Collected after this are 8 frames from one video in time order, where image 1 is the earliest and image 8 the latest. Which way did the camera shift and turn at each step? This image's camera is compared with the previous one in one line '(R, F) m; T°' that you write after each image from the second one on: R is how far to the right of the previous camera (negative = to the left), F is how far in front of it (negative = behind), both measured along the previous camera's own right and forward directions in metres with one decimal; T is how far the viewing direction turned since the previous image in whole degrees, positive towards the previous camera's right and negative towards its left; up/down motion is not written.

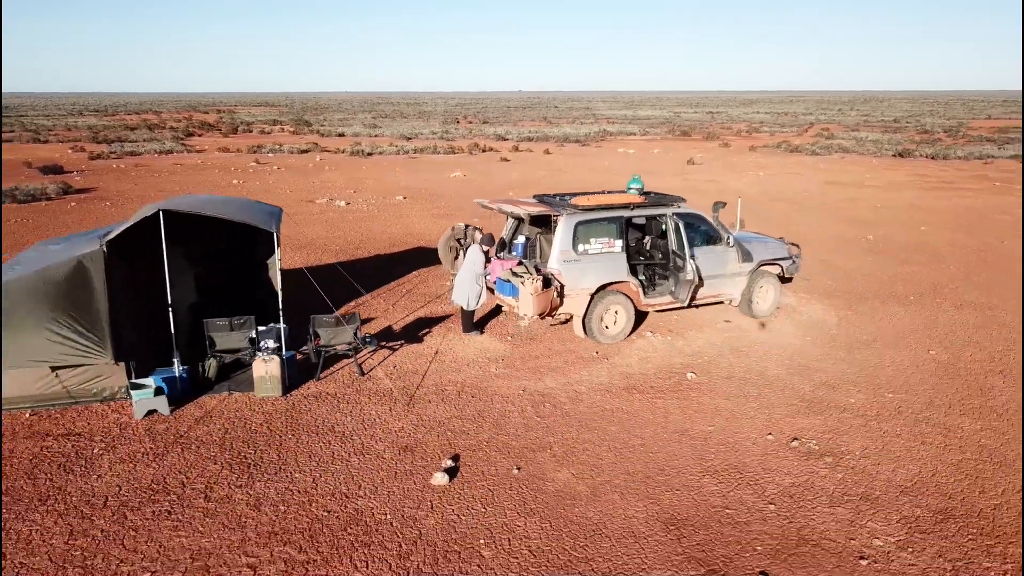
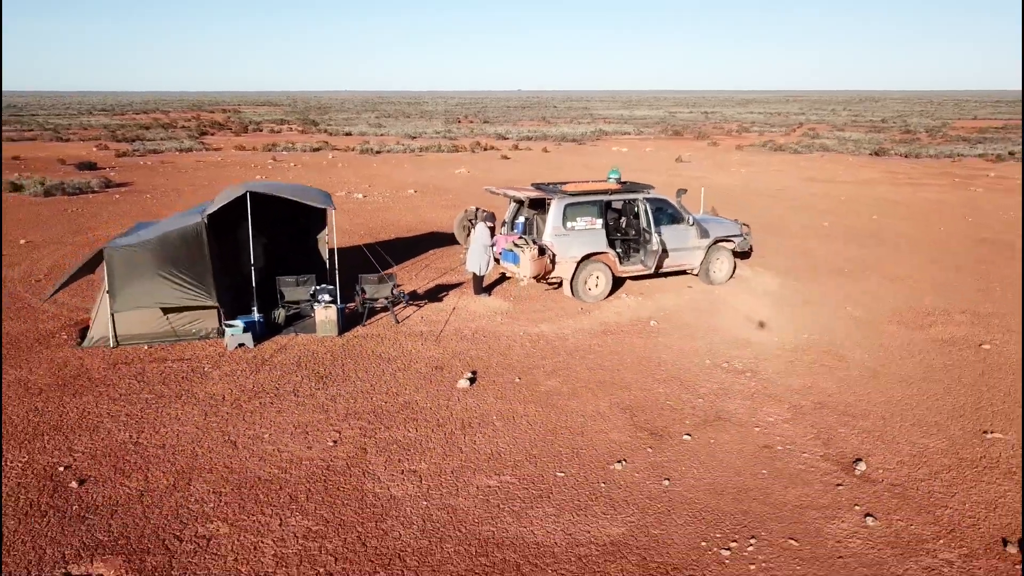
(0.0, -1.4) m; 0°
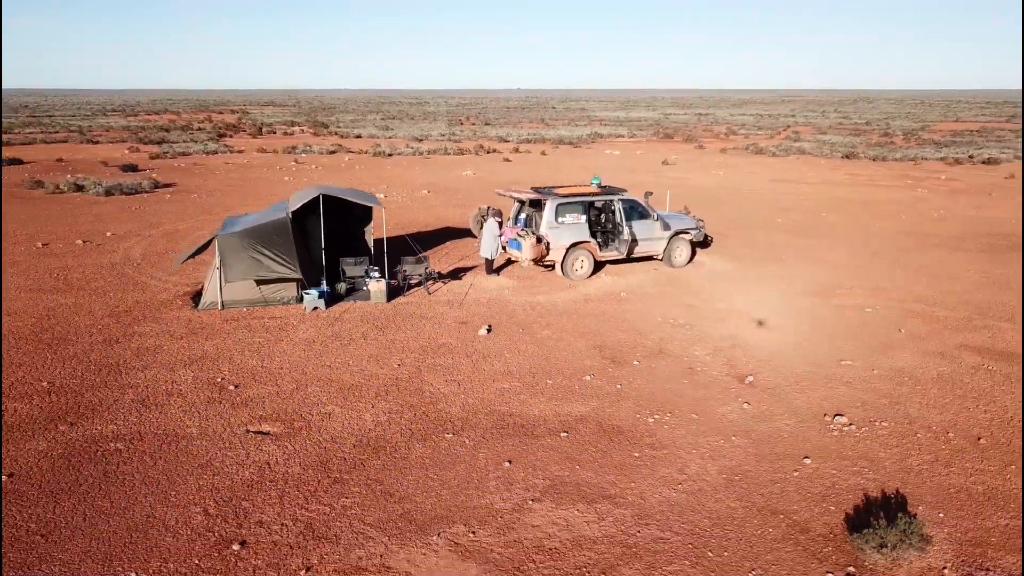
(-0.1, -2.0) m; 0°
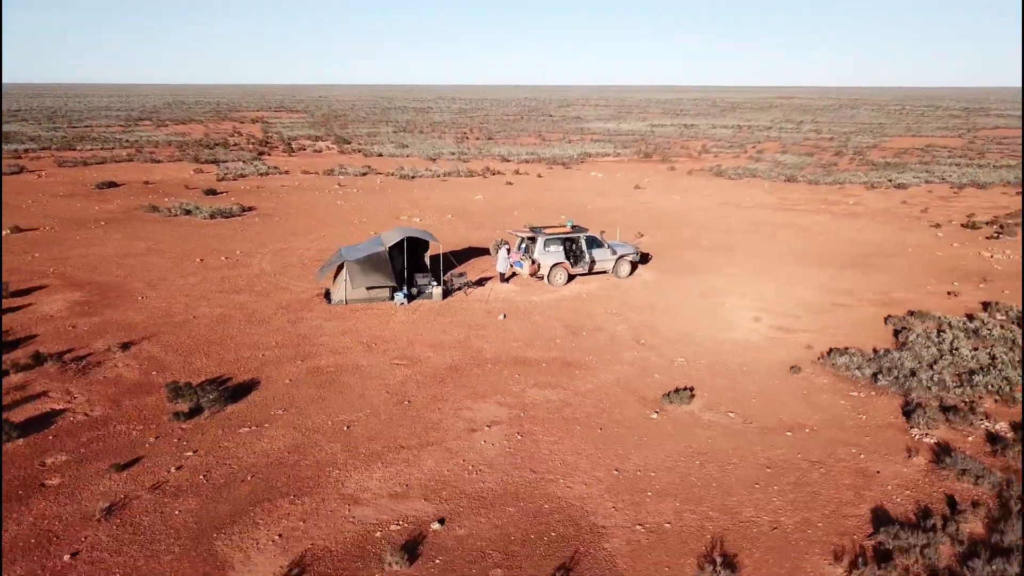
(-0.2, -5.3) m; 0°
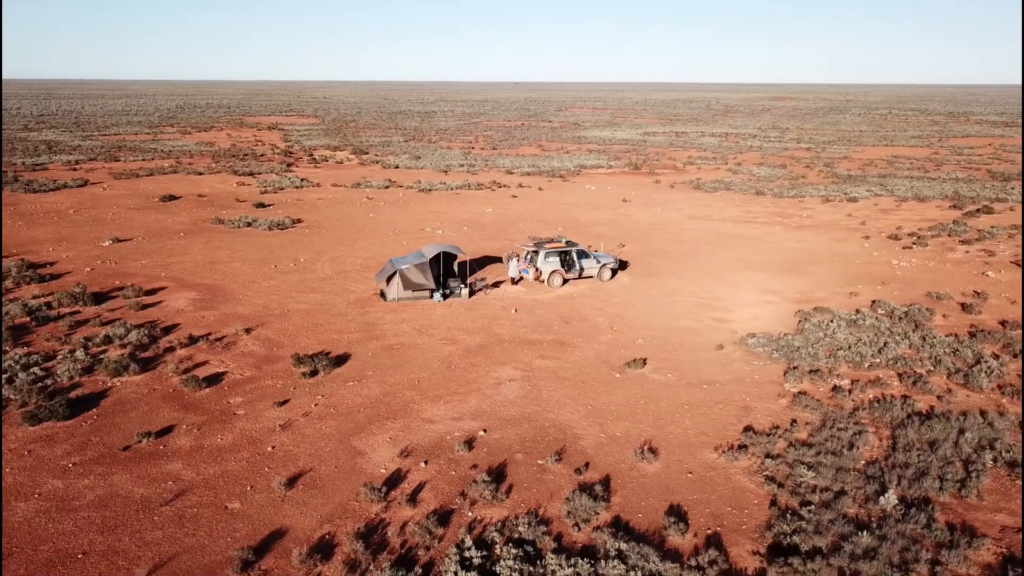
(-0.3, -4.4) m; 0°
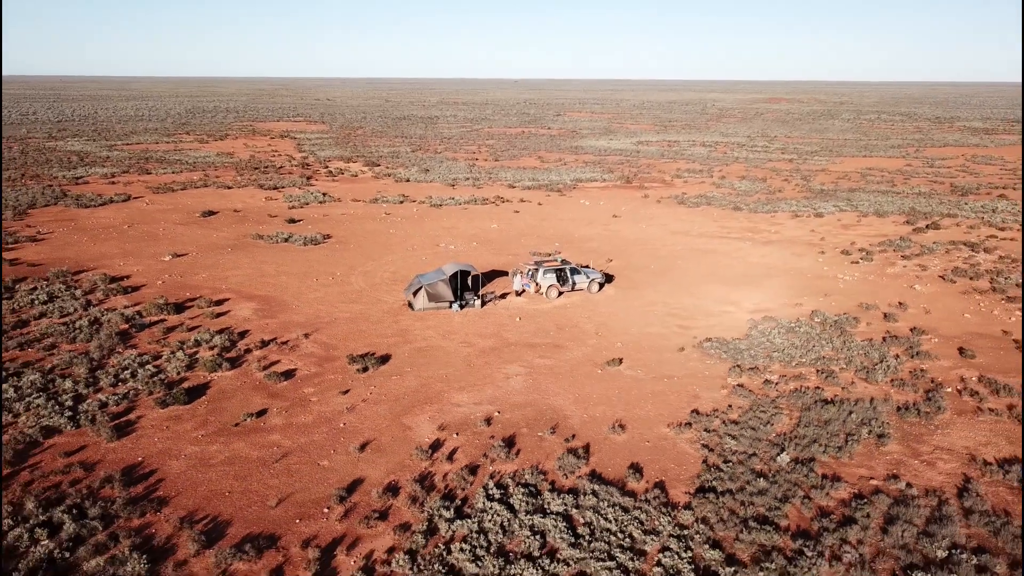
(-0.2, -3.8) m; 0°
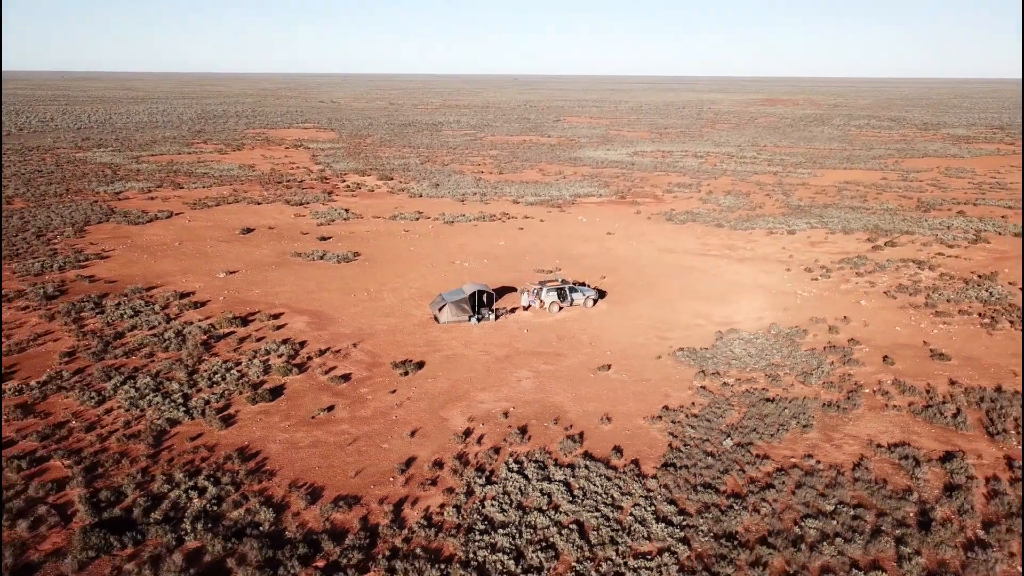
(-0.4, -4.3) m; 0°
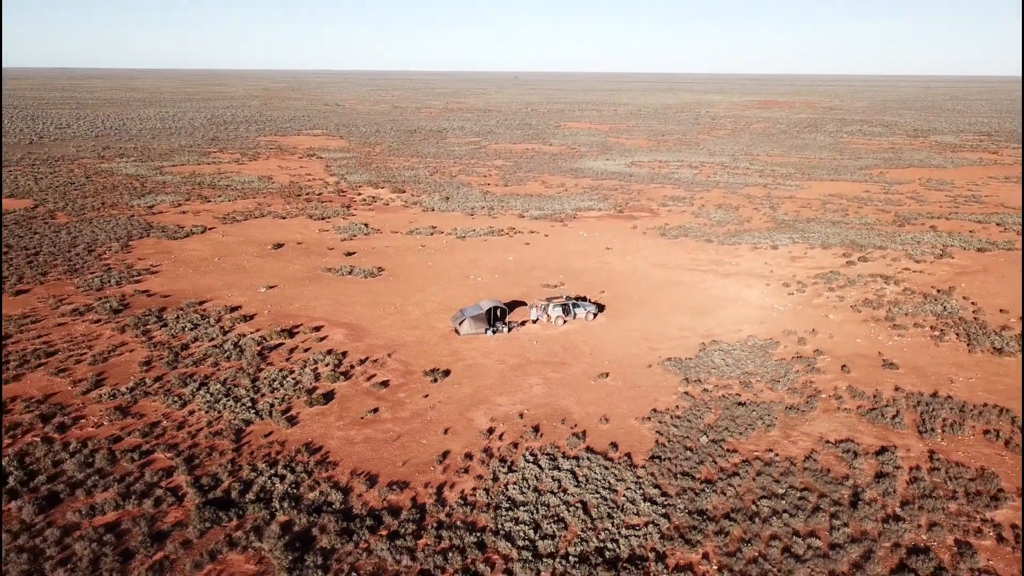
(-0.6, -3.8) m; 0°
